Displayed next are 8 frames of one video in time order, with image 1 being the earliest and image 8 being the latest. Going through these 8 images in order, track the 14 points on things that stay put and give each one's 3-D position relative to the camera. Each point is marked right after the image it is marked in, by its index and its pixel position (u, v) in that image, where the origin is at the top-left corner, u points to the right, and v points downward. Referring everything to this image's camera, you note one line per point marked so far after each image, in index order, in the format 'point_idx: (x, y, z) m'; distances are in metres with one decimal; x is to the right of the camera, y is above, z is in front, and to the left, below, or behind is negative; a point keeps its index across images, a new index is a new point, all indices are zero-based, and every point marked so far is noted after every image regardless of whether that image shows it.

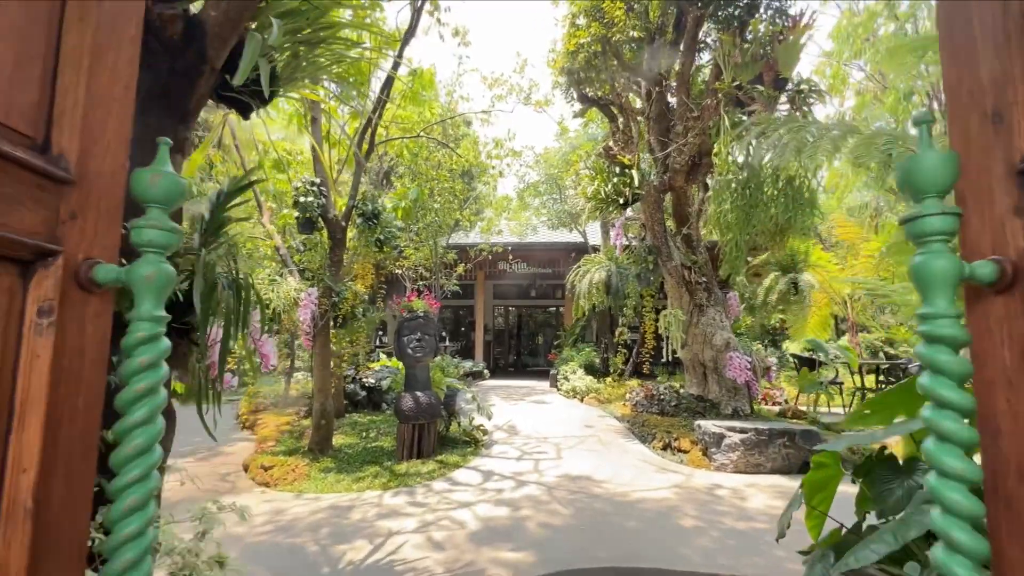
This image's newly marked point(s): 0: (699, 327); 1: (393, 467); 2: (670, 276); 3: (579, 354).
0: (+2.6, -0.6, +6.7) m
1: (-1.3, -1.9, +5.1) m
2: (+2.2, +0.1, +6.7) m
3: (+1.6, -1.6, +11.3) m
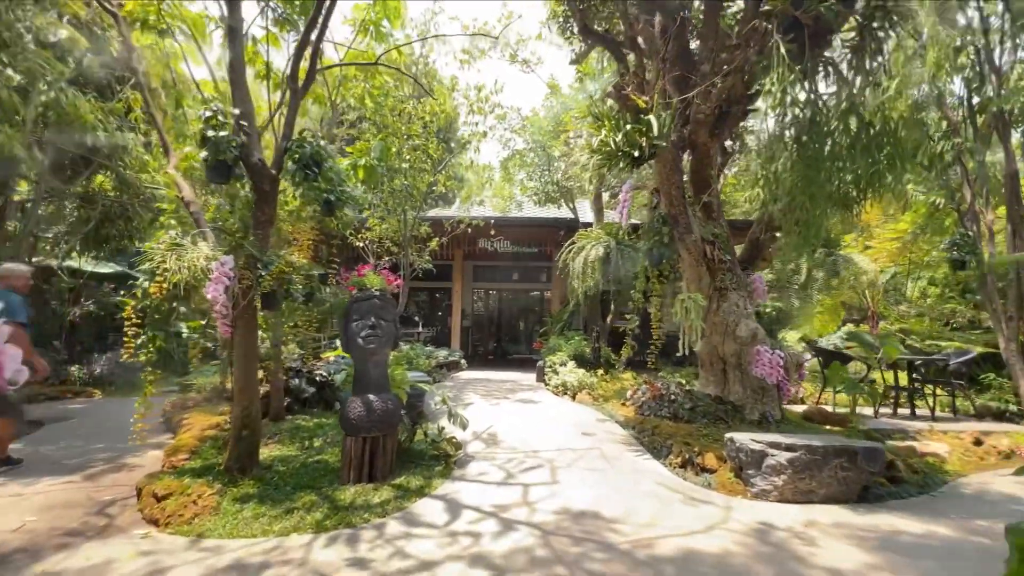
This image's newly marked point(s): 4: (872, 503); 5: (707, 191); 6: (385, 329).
0: (+2.4, -0.3, +5.6) m
1: (-1.4, -1.7, +3.9) m
2: (+2.0, +0.4, +5.5) m
3: (+1.2, -1.2, +10.1) m
4: (+3.0, -1.8, +4.0) m
5: (+2.3, +1.1, +5.7) m
6: (-1.1, -0.4, +4.3) m
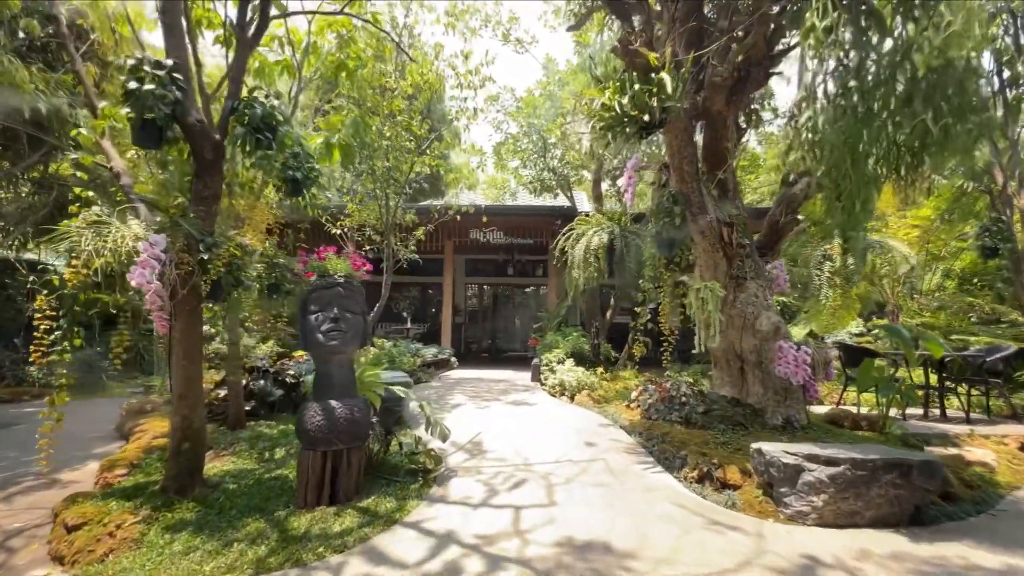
0: (+2.3, -0.2, +5.0) m
1: (-1.5, -1.6, +3.2) m
2: (+1.9, +0.5, +4.8) m
3: (+1.1, -1.0, +9.5) m
4: (+2.9, -1.7, +3.3) m
5: (+2.2, +1.3, +5.0) m
6: (-1.2, -0.3, +3.6) m
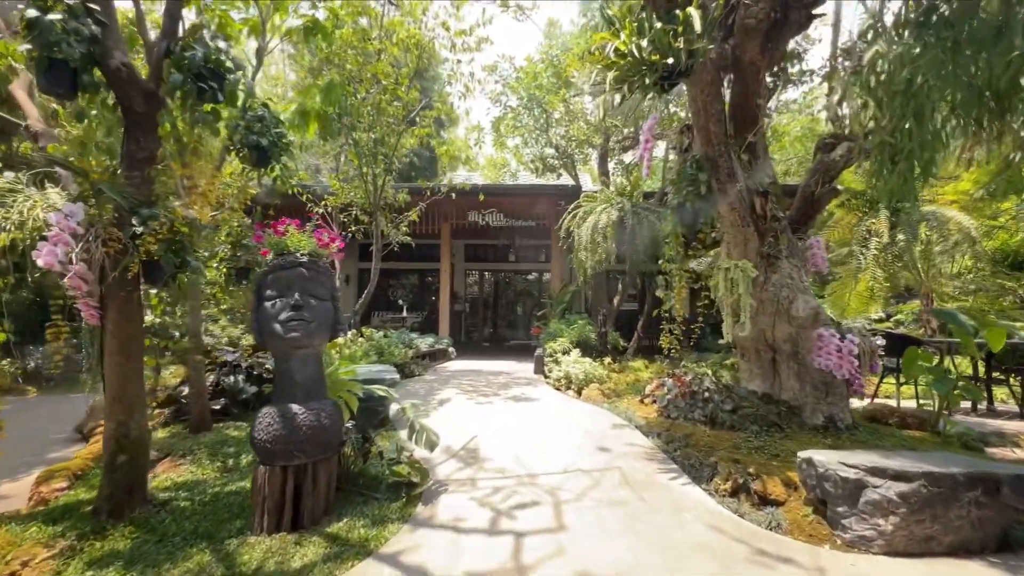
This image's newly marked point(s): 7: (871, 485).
0: (+2.3, 0.0, +4.3) m
1: (-1.5, -1.5, +2.6) m
2: (+1.9, +0.7, +4.2) m
3: (+1.1, -0.8, +8.9) m
4: (+2.9, -1.5, +2.7) m
5: (+2.2, +1.4, +4.3) m
6: (-1.2, -0.1, +3.0) m
7: (+2.1, -1.1, +2.7) m
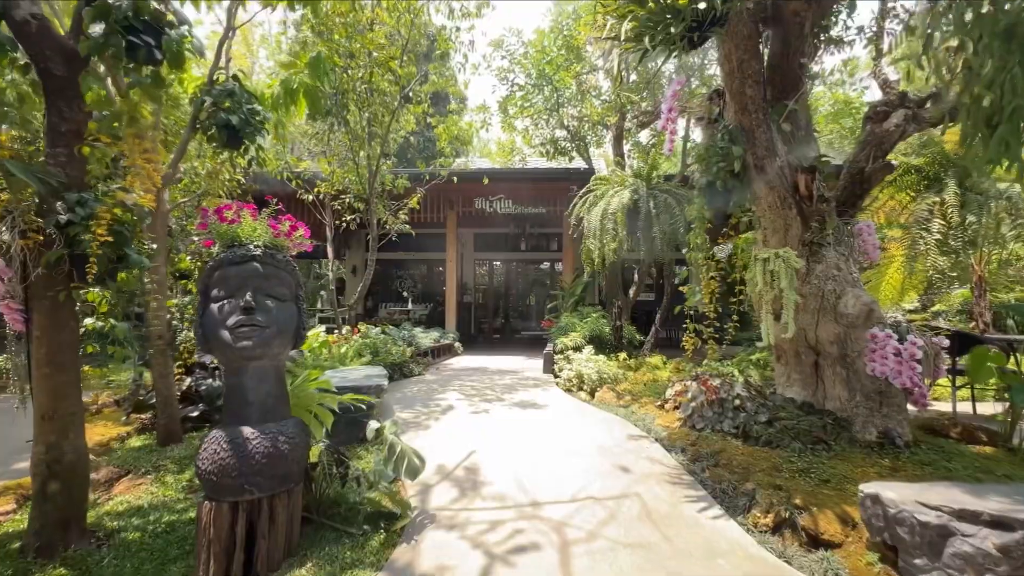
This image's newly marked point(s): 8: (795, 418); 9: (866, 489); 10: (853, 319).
0: (+2.3, 0.0, +3.7) m
1: (-1.5, -1.5, +2.2) m
2: (+1.9, +0.7, +3.6) m
3: (+1.2, -0.6, +8.3) m
4: (+2.9, -1.5, +2.2) m
5: (+2.2, +1.5, +3.7) m
6: (-1.2, -0.1, +2.5) m
7: (+2.0, -1.1, +2.2) m
8: (+2.2, -1.0, +3.7) m
9: (+1.9, -1.1, +2.5) m
10: (+2.6, -0.2, +3.6) m
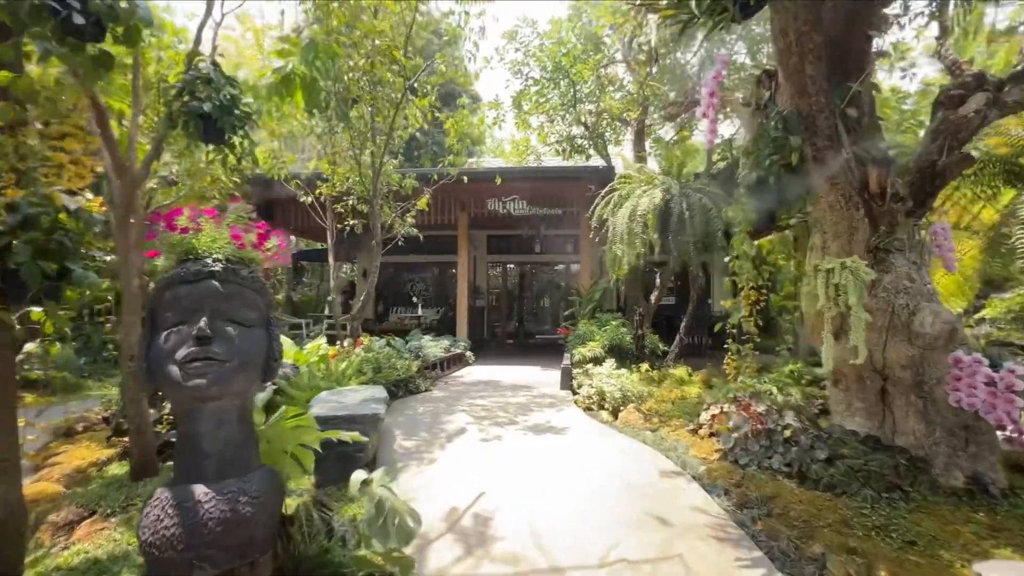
0: (+2.4, -0.1, +3.2) m
1: (-1.5, -1.6, +1.7) m
2: (+2.0, +0.6, +3.0) m
3: (+1.5, -0.7, +7.8) m
4: (+2.9, -1.6, +1.6) m
5: (+2.3, +1.4, +3.2) m
6: (-1.2, -0.2, +2.0) m
7: (+2.1, -1.2, +1.6) m
8: (+2.3, -1.1, +3.1) m
9: (+1.9, -1.2, +2.0) m
10: (+2.7, -0.3, +3.0) m
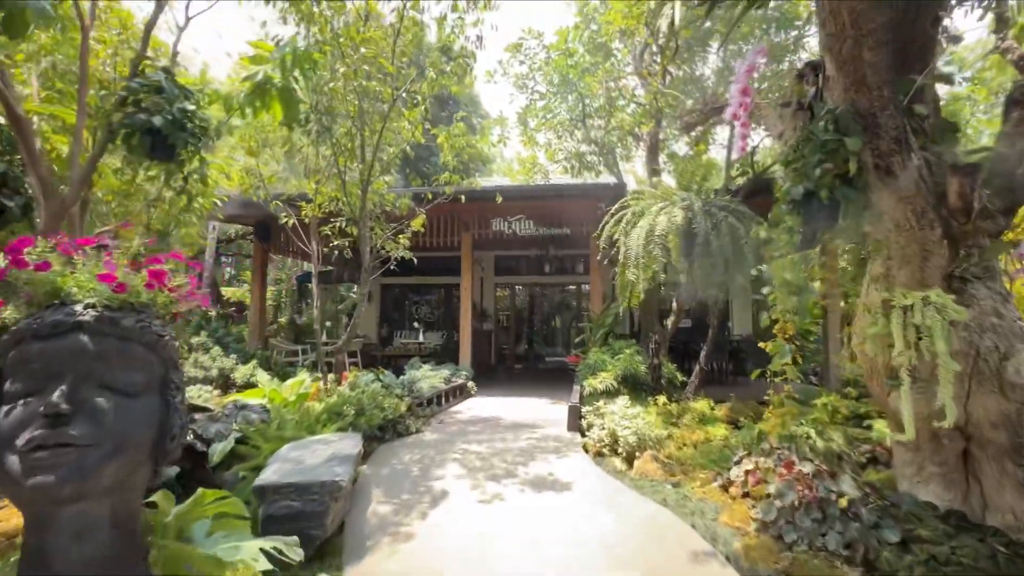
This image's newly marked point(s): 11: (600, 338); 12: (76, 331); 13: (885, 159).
0: (+2.4, -0.3, +2.5) m
1: (-1.6, -1.7, +1.1) m
2: (+1.9, +0.4, +2.4) m
3: (+1.5, -1.1, +7.2) m
4: (+2.9, -1.7, +0.9) m
5: (+2.2, +1.2, +2.6) m
6: (-1.3, -0.4, +1.5) m
7: (+2.0, -1.4, +0.9) m
8: (+2.2, -1.3, +2.4) m
9: (+1.8, -1.3, +1.3) m
10: (+2.6, -0.5, +2.4) m
11: (+1.5, -0.8, +8.0) m
12: (-1.4, -0.1, +1.5) m
13: (+1.9, +0.7, +2.4) m
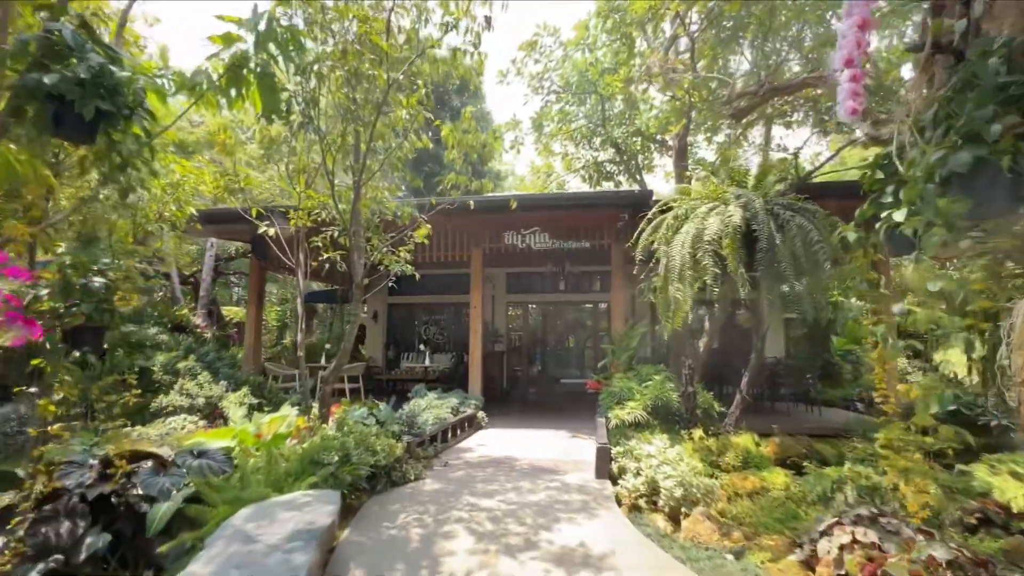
0: (+2.5, -0.3, +1.7) m
1: (-1.5, -1.8, +0.3) m
2: (+2.0, +0.4, +1.6) m
3: (+1.7, -1.3, +6.3) m
4: (+2.9, -1.7, 0.0) m
5: (+2.3, +1.1, +1.8) m
6: (-1.2, -0.4, +0.7) m
7: (+2.1, -1.3, +0.1) m
8: (+2.3, -1.4, +1.6) m
9: (+1.9, -1.3, +0.4) m
10: (+2.7, -0.6, +1.5) m
11: (+1.7, -1.1, +7.2) m
12: (-1.3, -0.2, +0.8) m
13: (+1.9, +0.6, +1.6) m
